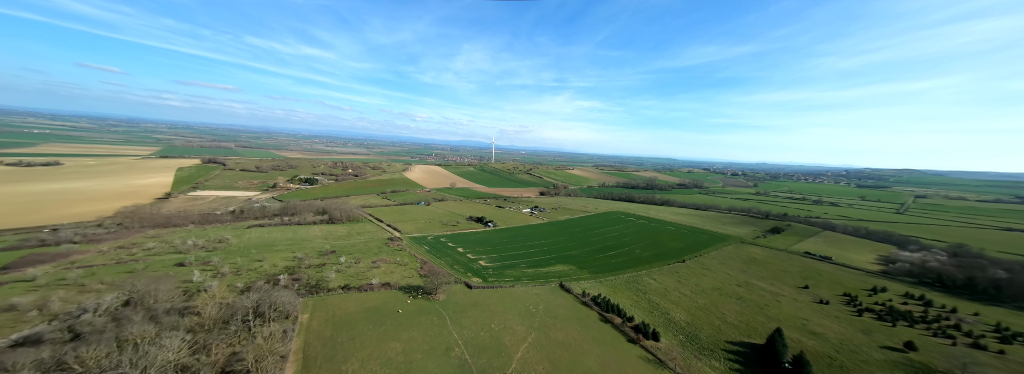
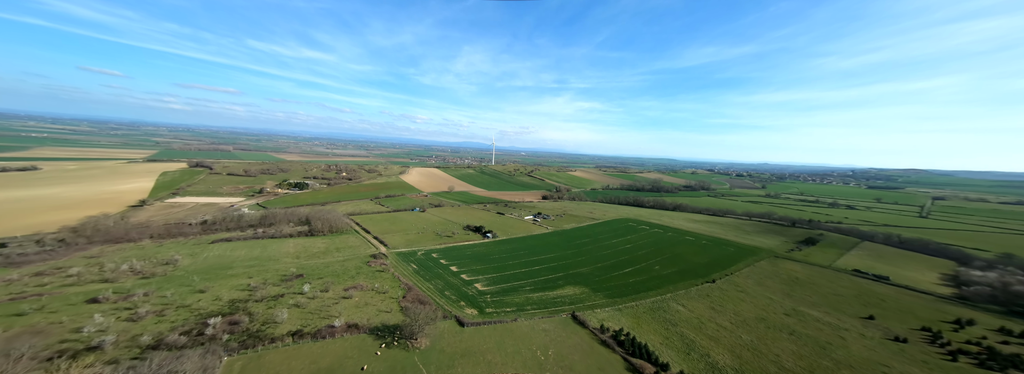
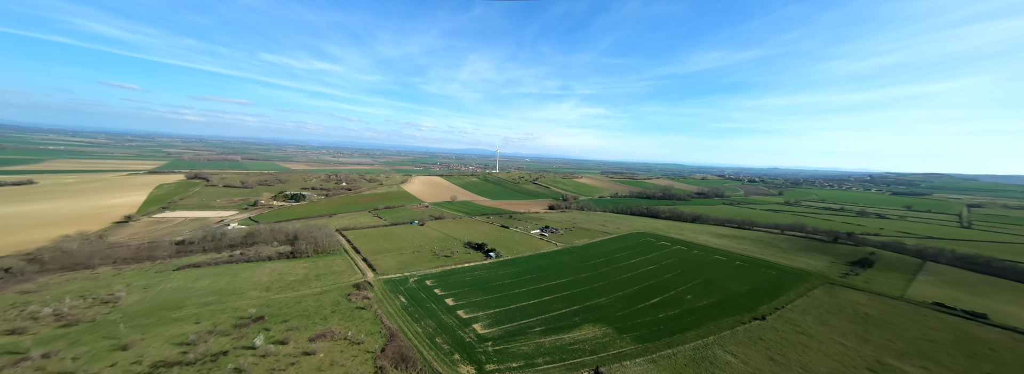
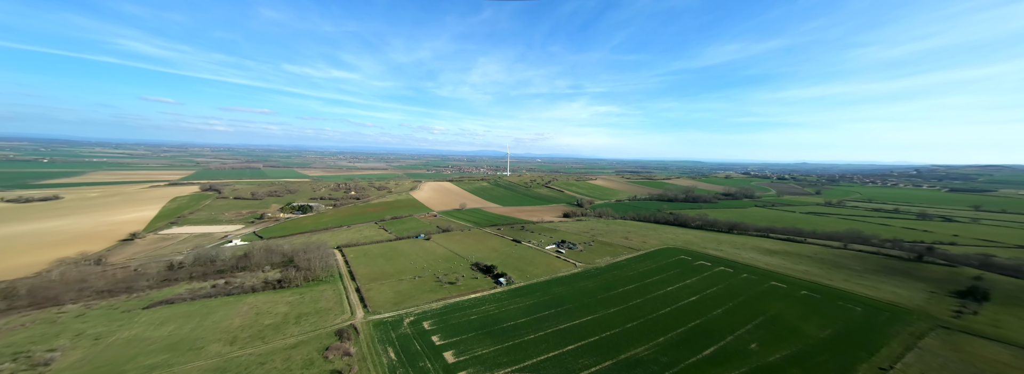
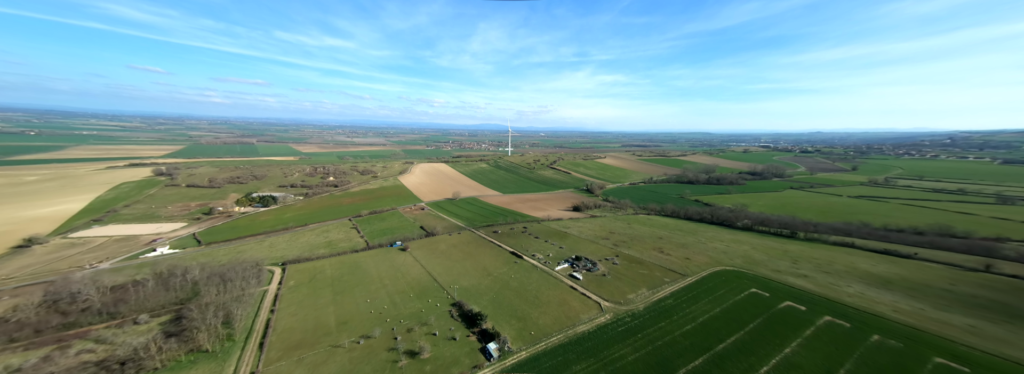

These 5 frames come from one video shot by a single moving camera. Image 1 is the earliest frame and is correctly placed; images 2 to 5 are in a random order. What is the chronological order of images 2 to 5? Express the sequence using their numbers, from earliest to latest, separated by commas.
2, 3, 4, 5
